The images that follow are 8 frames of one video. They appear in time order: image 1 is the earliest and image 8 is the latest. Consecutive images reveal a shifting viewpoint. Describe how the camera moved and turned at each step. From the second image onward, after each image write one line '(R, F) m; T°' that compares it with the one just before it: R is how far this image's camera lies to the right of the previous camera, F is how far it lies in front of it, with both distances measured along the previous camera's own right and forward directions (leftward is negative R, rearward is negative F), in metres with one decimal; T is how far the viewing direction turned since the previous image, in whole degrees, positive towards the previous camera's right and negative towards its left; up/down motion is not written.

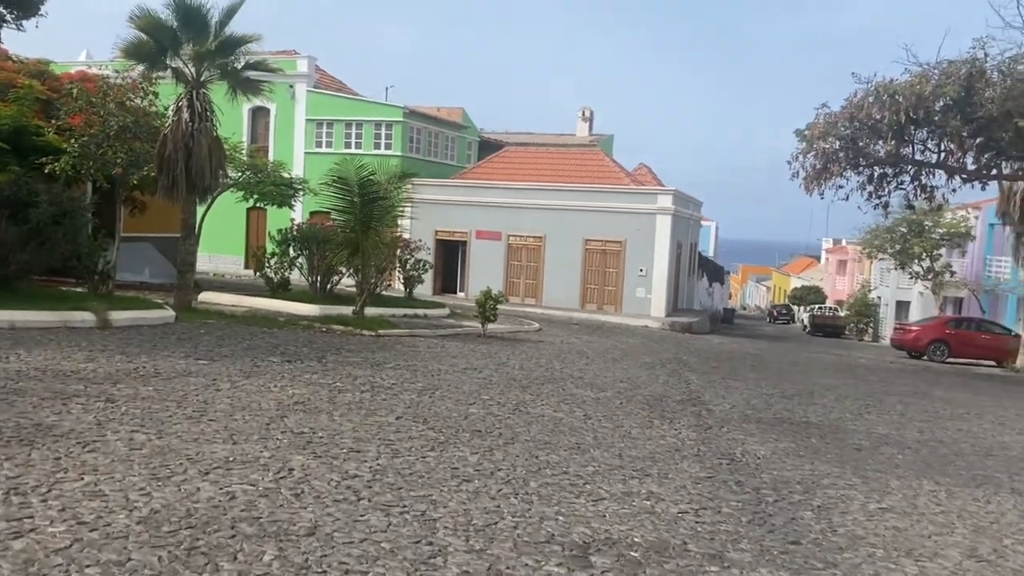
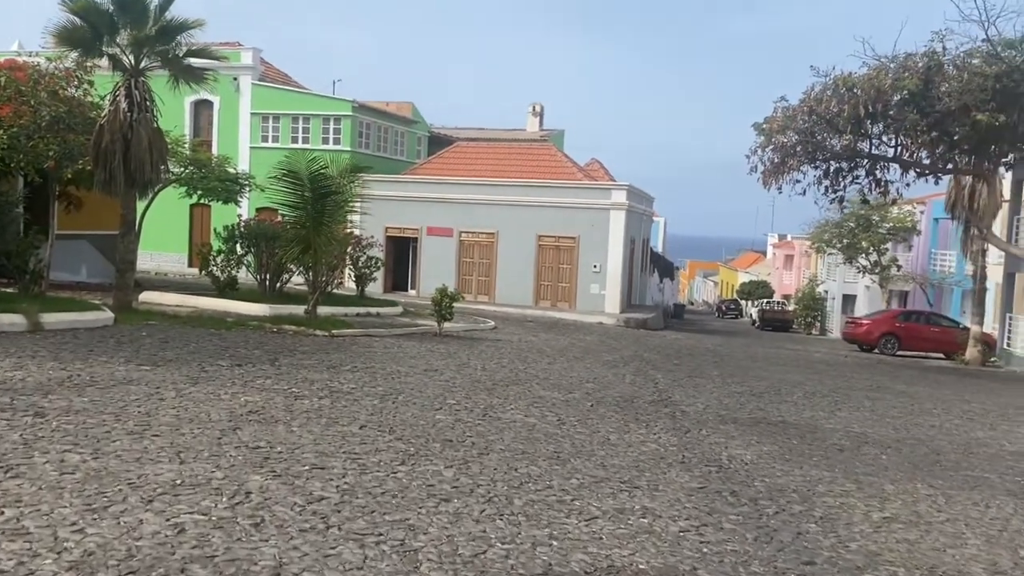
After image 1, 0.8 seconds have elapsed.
(-0.2, +0.6) m; +3°
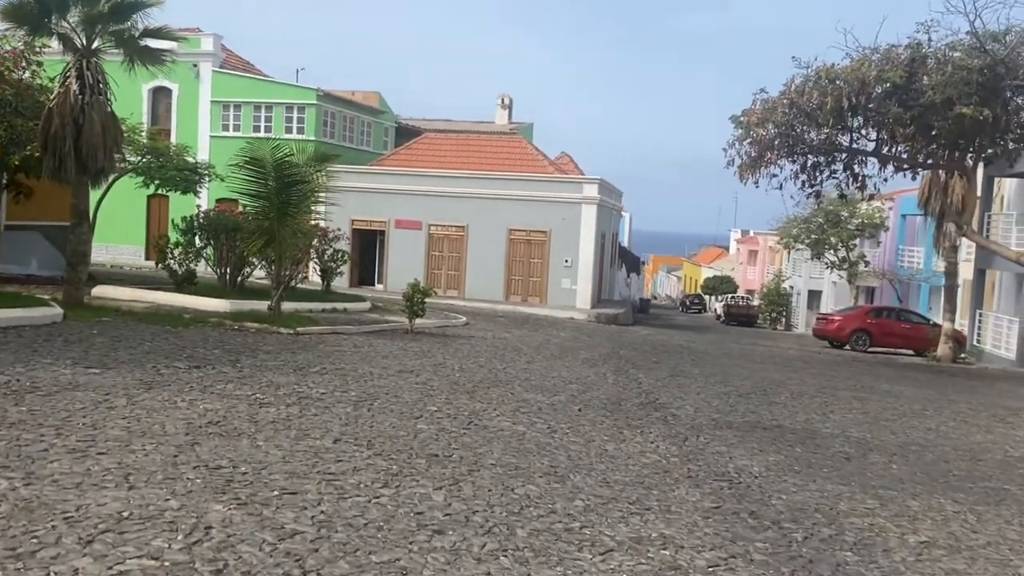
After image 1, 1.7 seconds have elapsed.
(-0.2, +0.8) m; +2°
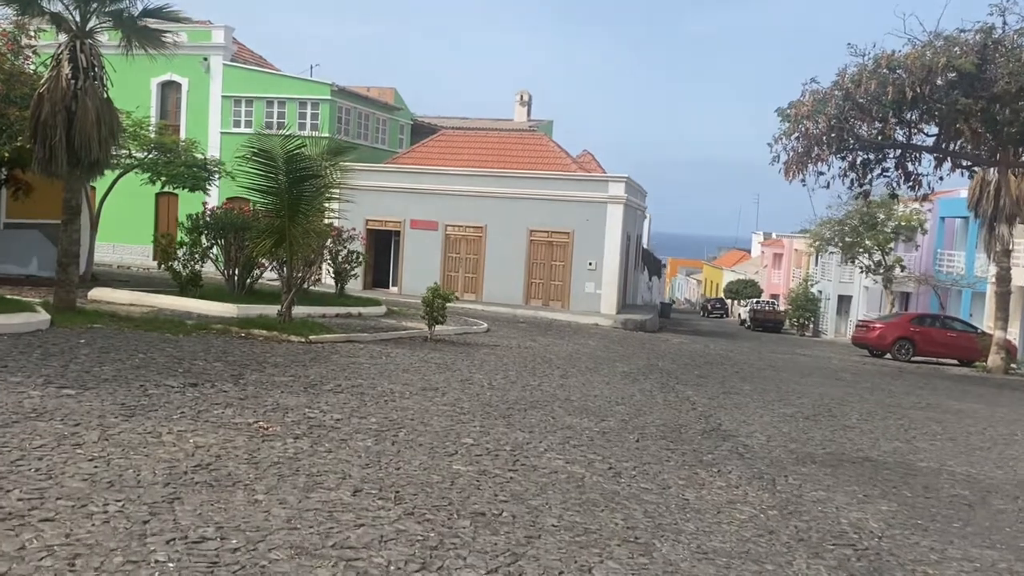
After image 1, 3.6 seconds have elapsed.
(-0.4, +1.6) m; -1°
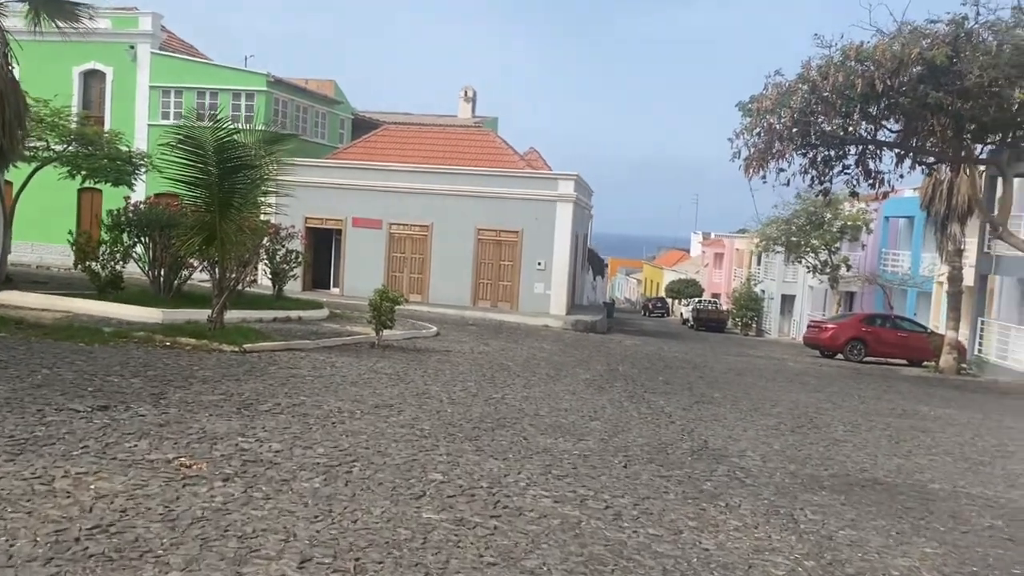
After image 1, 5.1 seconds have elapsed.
(-0.3, +1.3) m; +4°
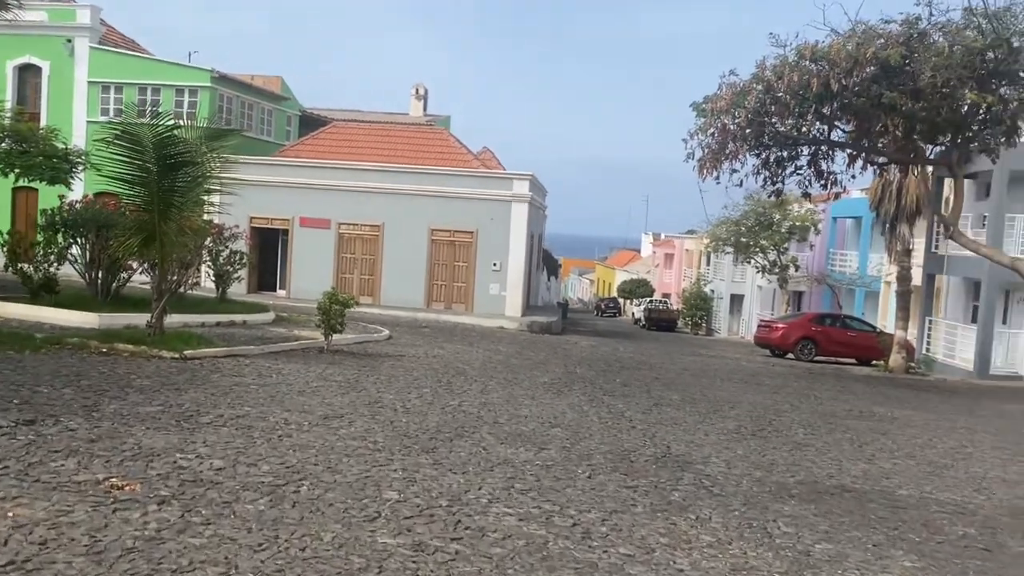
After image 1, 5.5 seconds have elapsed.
(-0.1, +0.4) m; +3°
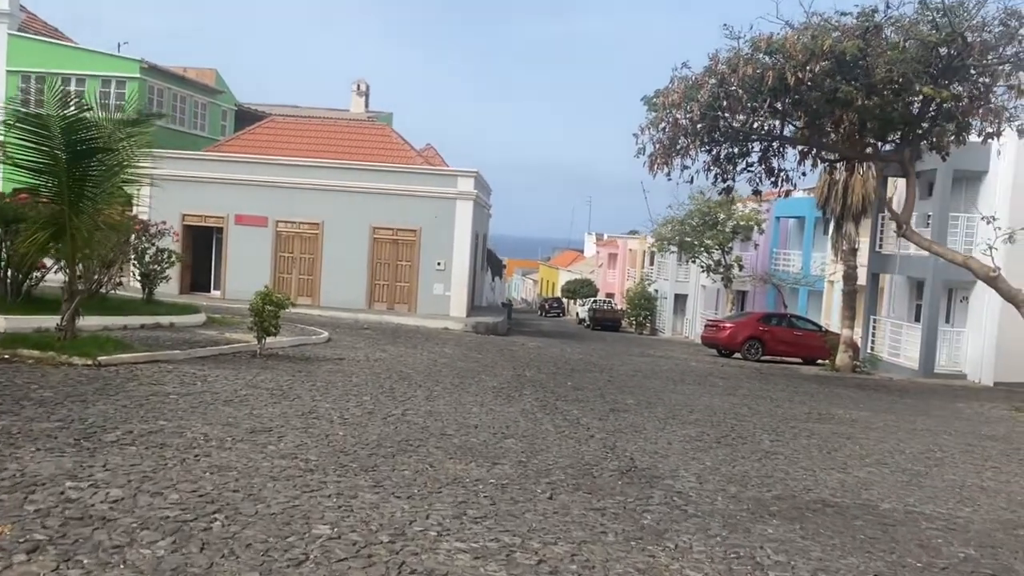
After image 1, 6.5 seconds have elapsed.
(-0.1, +0.9) m; +4°
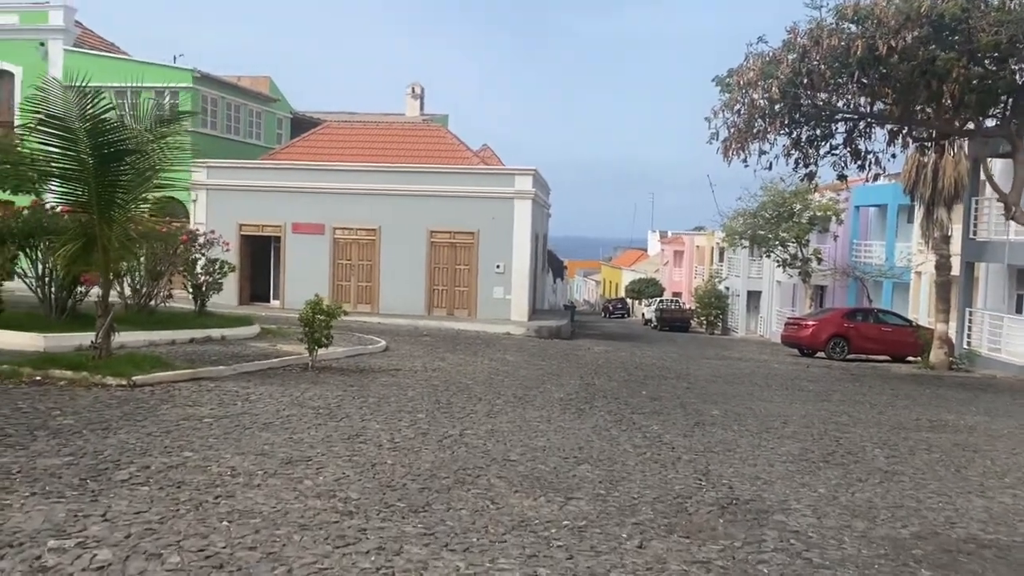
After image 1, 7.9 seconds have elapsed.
(-0.1, +1.3) m; -4°
